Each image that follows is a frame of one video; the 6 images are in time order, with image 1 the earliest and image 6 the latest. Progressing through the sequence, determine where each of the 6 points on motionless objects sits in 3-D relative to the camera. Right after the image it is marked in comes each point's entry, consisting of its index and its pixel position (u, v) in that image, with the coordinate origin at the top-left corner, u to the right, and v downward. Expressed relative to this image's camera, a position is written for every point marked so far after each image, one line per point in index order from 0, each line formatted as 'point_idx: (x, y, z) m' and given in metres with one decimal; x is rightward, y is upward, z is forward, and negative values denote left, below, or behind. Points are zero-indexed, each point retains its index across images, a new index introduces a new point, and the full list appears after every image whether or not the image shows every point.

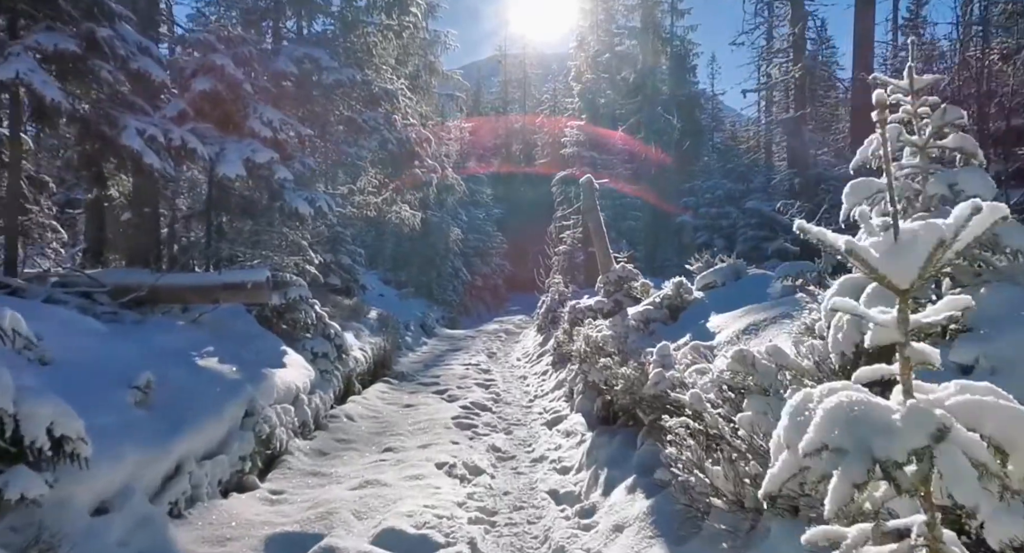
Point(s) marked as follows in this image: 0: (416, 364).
0: (-2.1, -1.9, +13.8) m
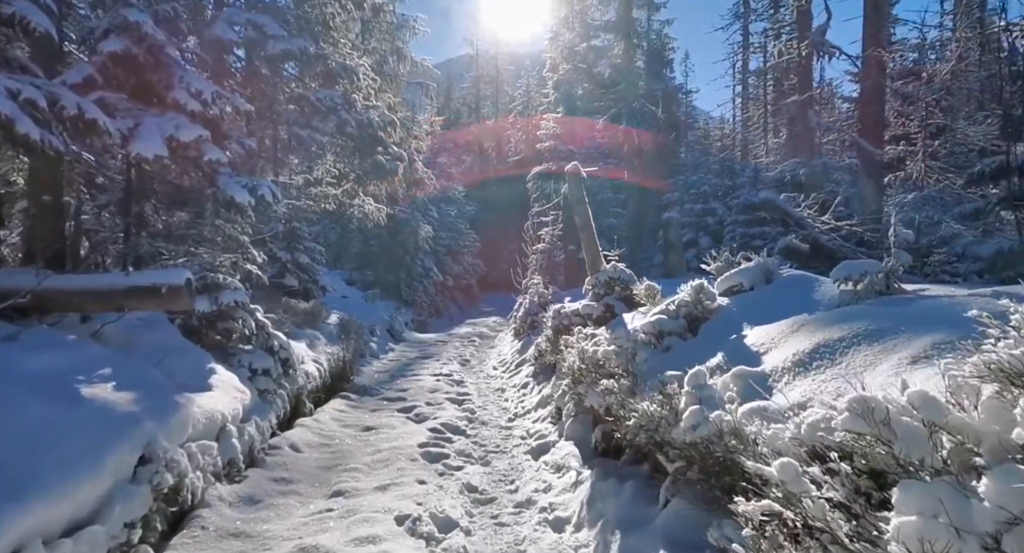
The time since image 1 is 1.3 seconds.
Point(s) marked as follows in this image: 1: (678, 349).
0: (-2.6, -1.9, +12.4) m
1: (+1.3, -0.6, +4.9) m
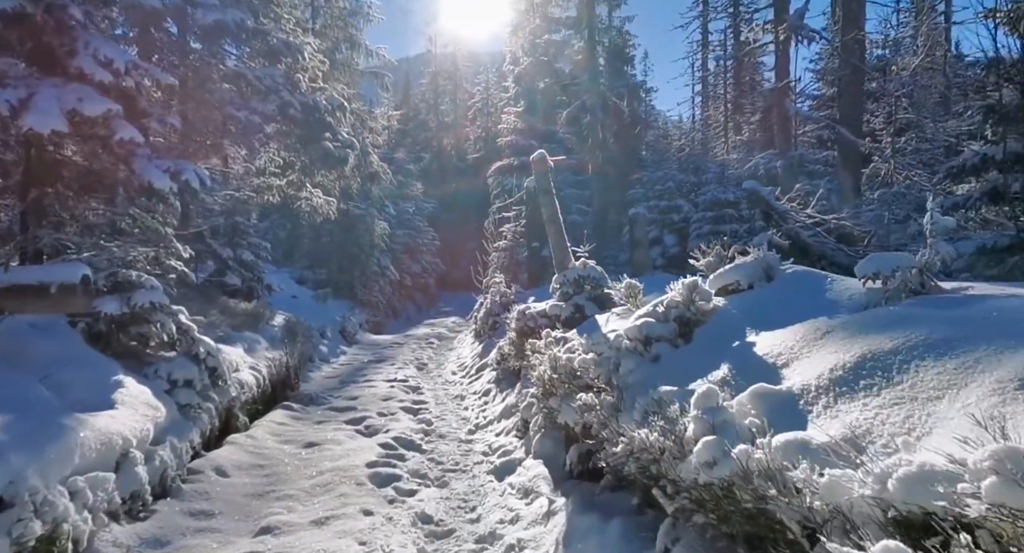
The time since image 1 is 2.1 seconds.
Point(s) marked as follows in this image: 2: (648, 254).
0: (-3.3, -1.9, +11.4) m
1: (+1.1, -0.5, +4.2) m
2: (+3.9, +0.7, +17.8) m
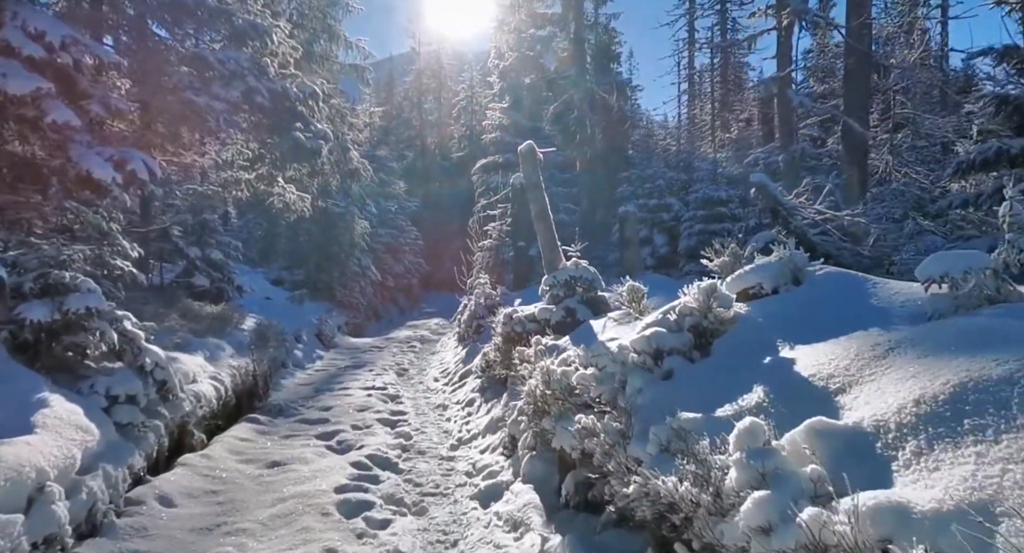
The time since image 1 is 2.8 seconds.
0: (-3.5, -1.9, +10.7) m
1: (+1.0, -0.6, +3.6) m
2: (+3.5, +0.6, +17.3) m
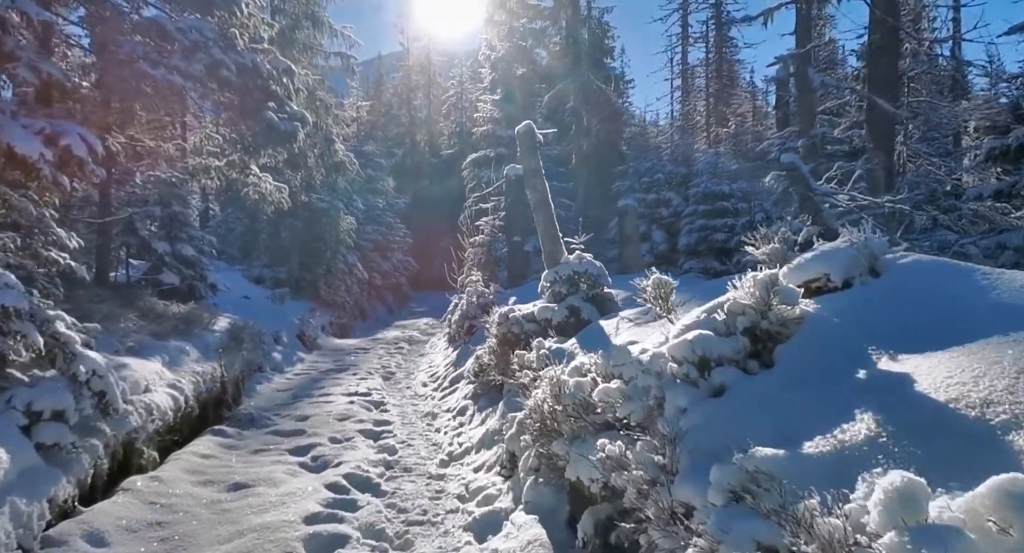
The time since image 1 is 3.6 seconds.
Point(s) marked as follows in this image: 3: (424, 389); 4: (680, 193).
0: (-3.6, -1.9, +9.8) m
1: (+1.0, -0.5, +2.8) m
2: (+3.3, +0.7, +16.5) m
3: (-1.4, -1.8, +10.3) m
4: (+4.8, +2.4, +18.0) m
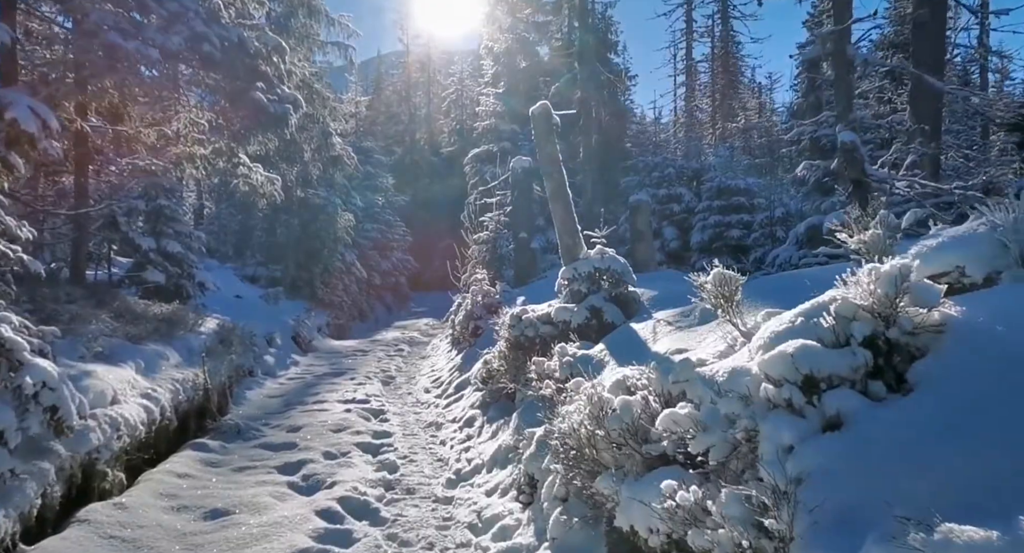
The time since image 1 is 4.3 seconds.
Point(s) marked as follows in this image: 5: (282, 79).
0: (-3.5, -1.8, +9.0) m
1: (+1.2, -0.5, +2.1) m
2: (+3.4, +0.7, +15.7) m
3: (-1.3, -1.8, +9.5) m
4: (+4.9, +2.4, +17.3) m
5: (-3.1, +2.6, +8.5) m
